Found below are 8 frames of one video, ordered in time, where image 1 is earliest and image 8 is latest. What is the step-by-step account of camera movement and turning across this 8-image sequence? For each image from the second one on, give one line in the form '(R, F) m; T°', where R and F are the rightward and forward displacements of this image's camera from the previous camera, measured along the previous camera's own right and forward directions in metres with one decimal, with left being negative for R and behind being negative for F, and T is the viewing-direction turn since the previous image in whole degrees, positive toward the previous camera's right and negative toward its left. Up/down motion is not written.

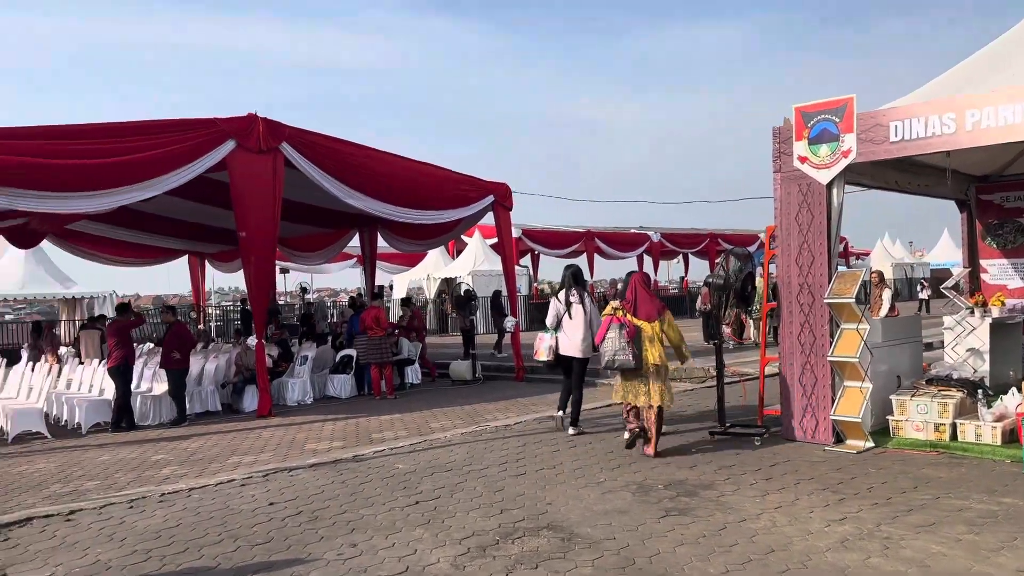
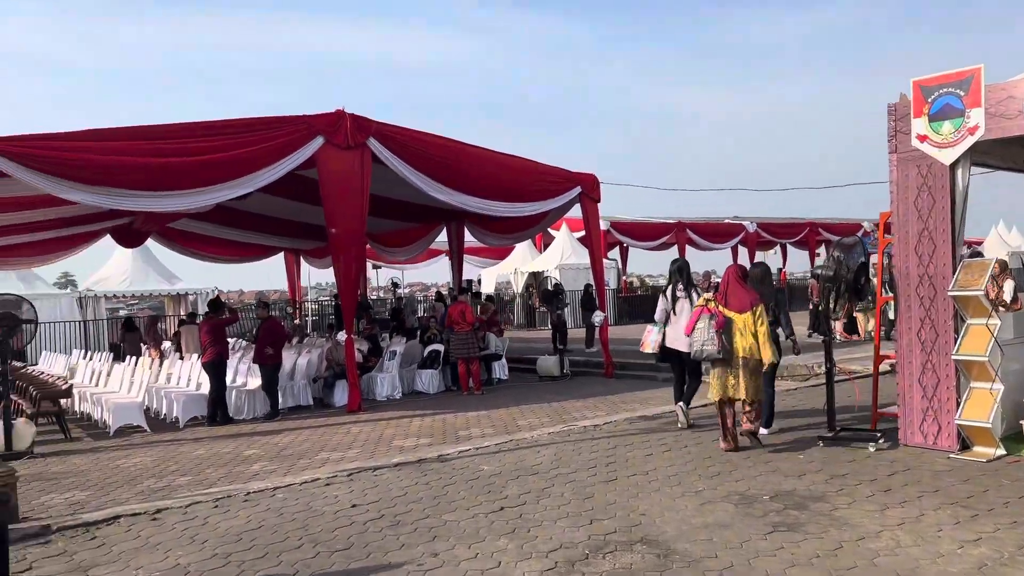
(0.0, +0.3) m; -6°
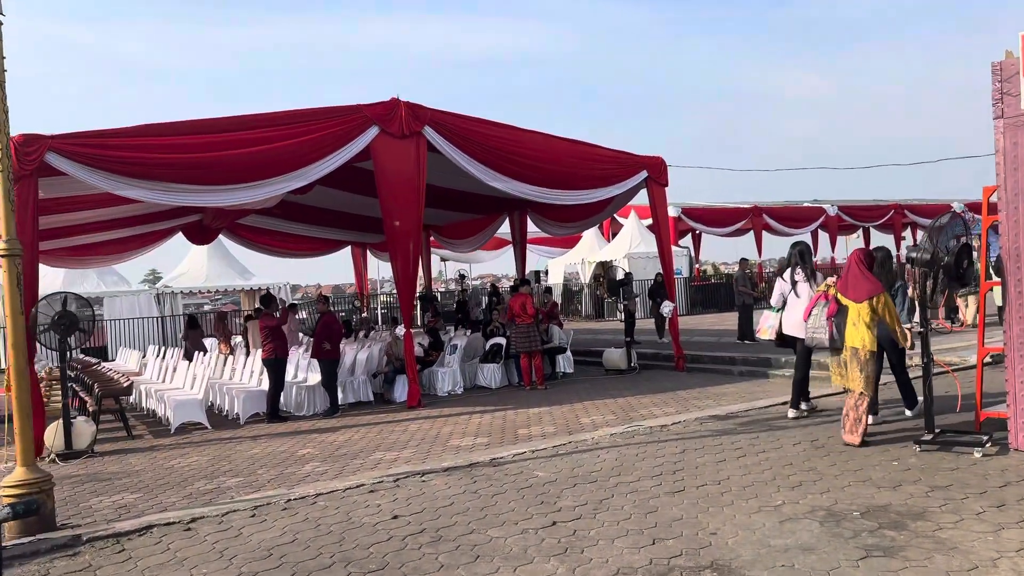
(+0.1, +0.4) m; -5°
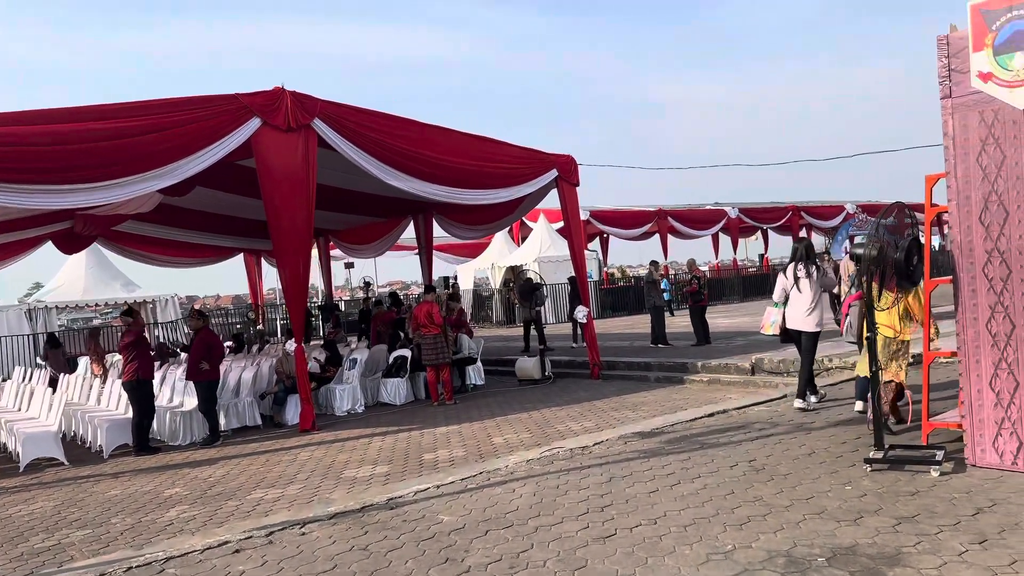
(+0.1, +0.8) m; +6°
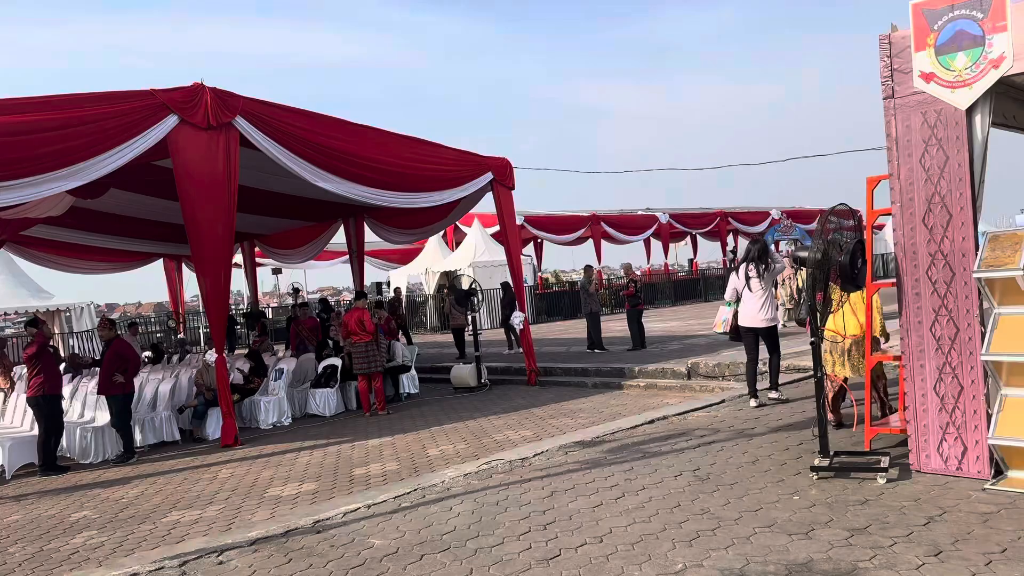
(0.0, +0.3) m; +5°
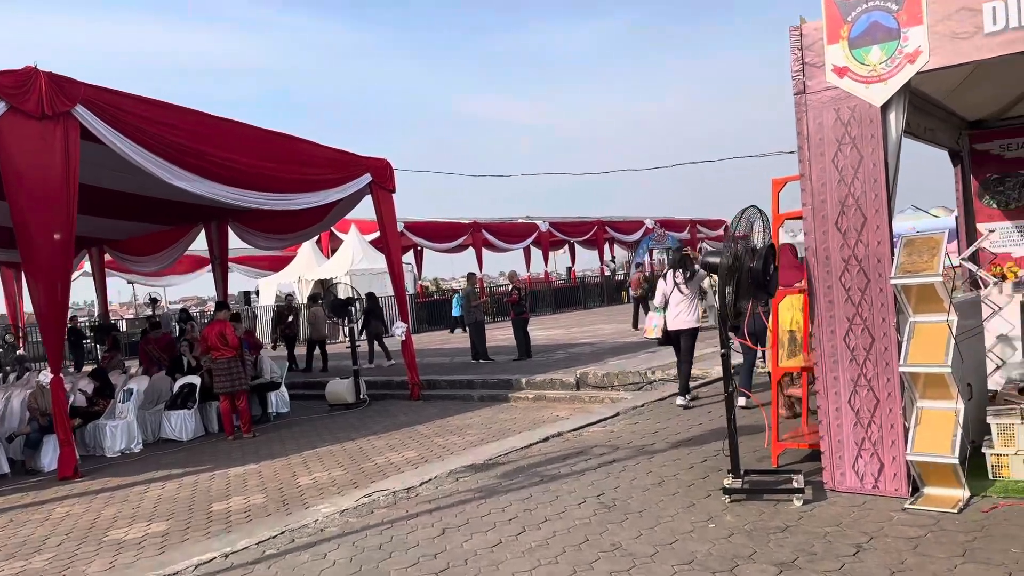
(0.0, +0.6) m; +9°
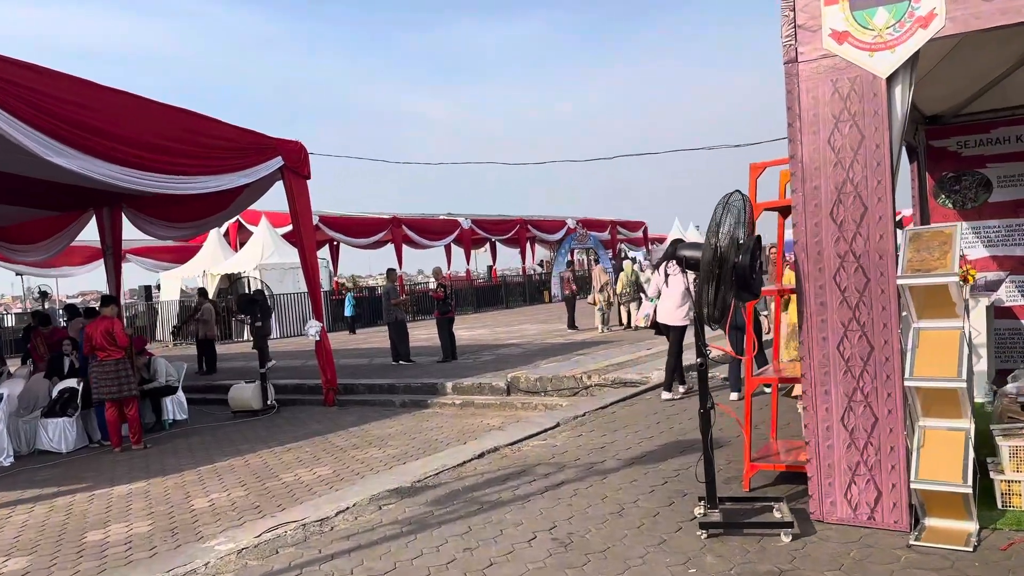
(-0.1, +0.7) m; +6°
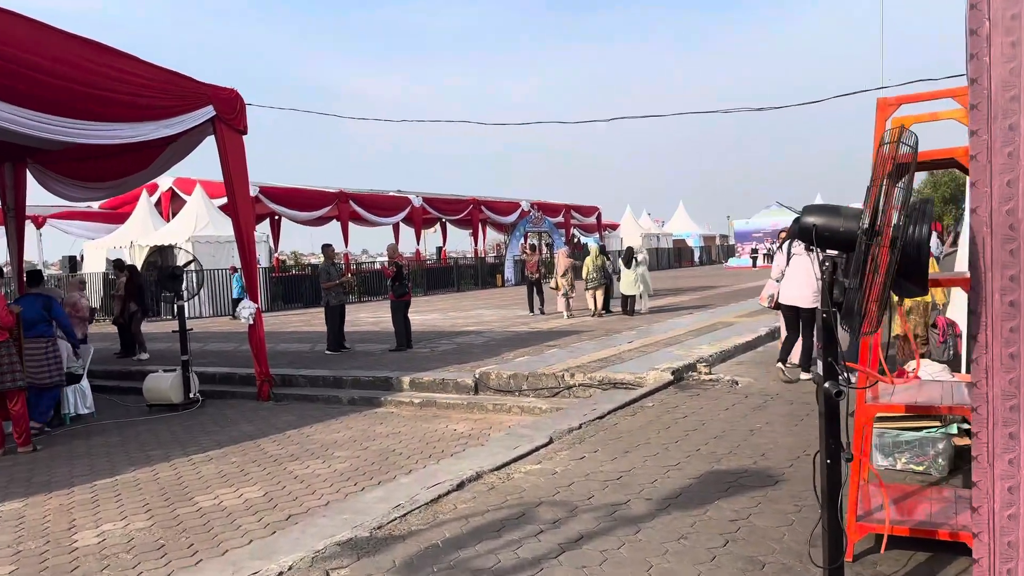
(-0.3, +1.3) m; +4°
